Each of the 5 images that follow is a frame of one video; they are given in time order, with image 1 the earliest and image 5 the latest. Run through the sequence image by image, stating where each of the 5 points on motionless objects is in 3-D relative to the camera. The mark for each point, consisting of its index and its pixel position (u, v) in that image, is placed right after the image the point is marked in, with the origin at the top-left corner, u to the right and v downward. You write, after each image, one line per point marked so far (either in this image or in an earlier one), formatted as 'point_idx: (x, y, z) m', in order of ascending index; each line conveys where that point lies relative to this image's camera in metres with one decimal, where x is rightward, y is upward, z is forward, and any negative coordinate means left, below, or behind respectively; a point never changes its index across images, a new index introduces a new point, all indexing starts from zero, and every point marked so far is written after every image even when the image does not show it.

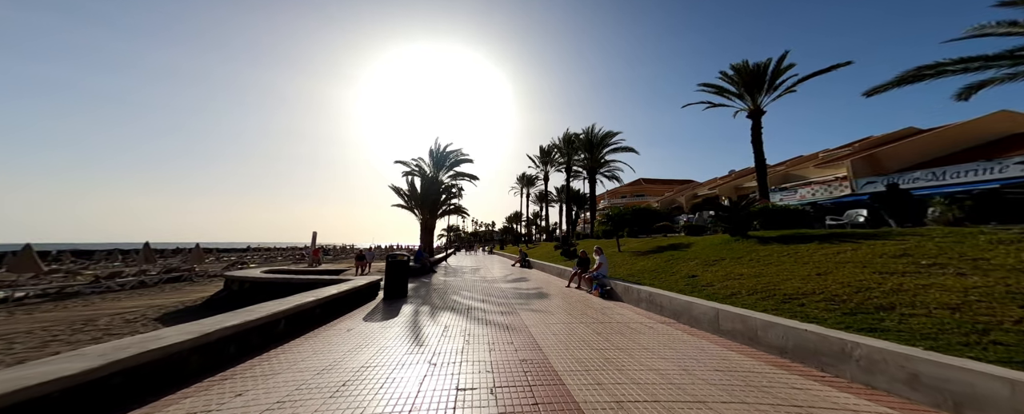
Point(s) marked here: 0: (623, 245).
0: (+5.1, -1.8, +13.1) m
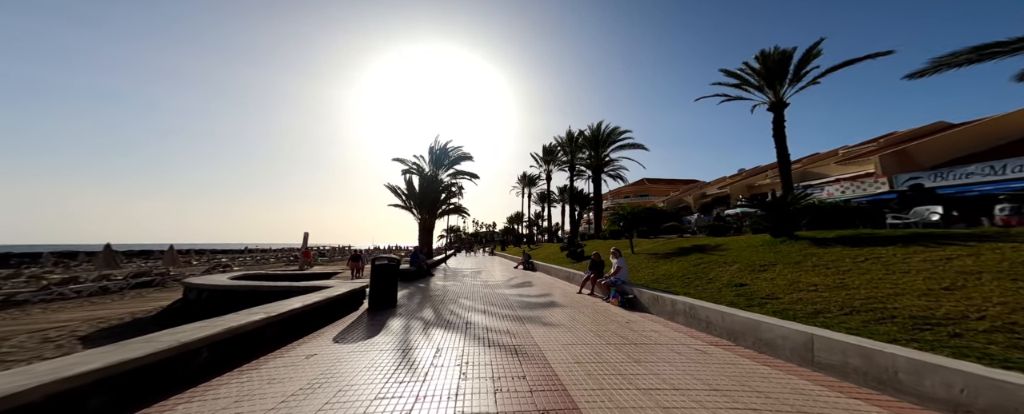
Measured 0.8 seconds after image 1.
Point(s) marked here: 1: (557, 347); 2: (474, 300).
0: (+5.3, -1.7, +12.0) m
1: (+0.7, -2.2, +4.4) m
2: (-1.2, -3.0, +8.9) m
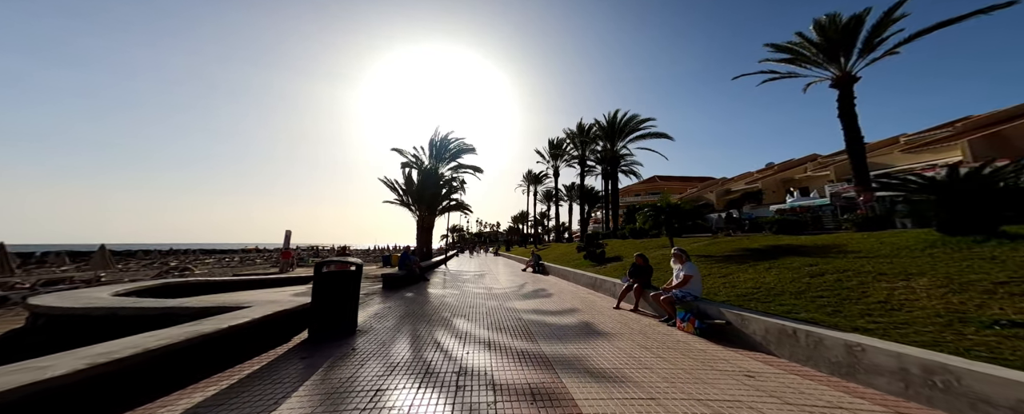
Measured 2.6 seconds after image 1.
0: (+5.6, -1.4, +9.5) m
1: (+1.0, -1.8, +2.0) m
2: (-0.9, -2.6, +6.5) m
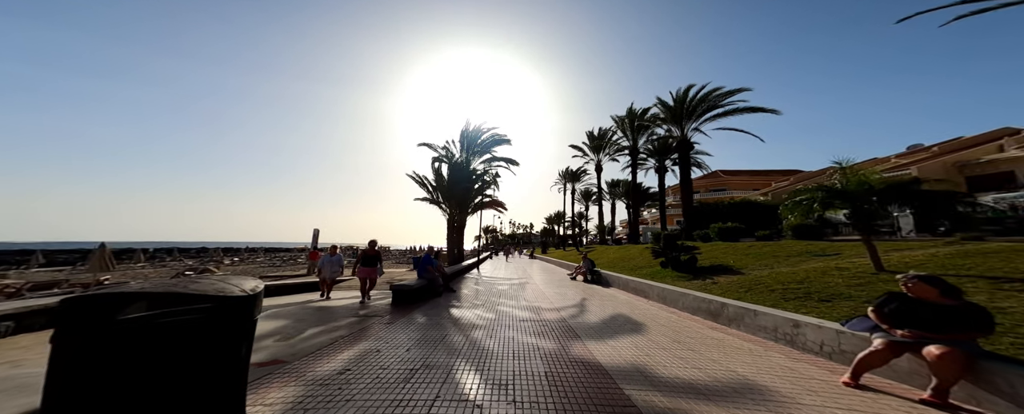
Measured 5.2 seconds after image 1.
0: (+7.1, -0.9, +5.1) m
1: (+1.6, -1.3, -1.9) m
2: (+0.3, -2.1, +2.8) m
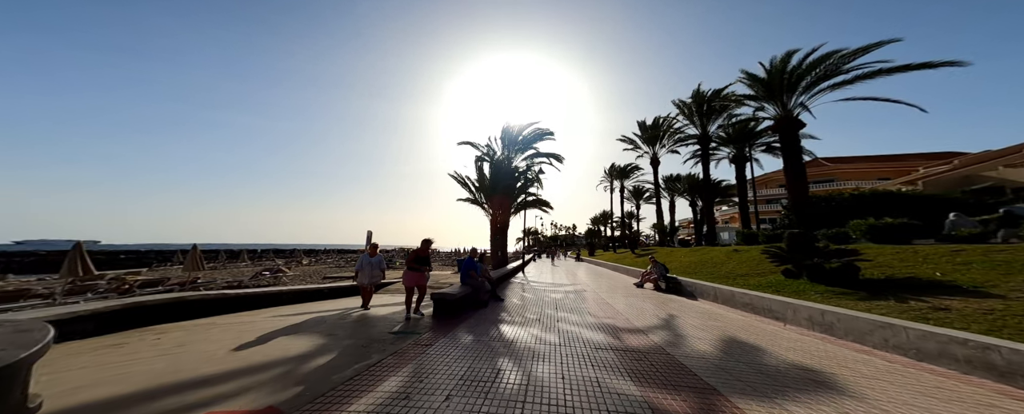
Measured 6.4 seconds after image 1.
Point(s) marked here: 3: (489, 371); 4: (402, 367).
0: (+8.3, -0.5, +1.6) m
1: (+1.9, -0.8, -4.5) m
2: (+1.2, -1.7, +0.3) m
3: (-0.5, -3.1, +5.9) m
4: (-2.3, -3.2, +5.9) m
